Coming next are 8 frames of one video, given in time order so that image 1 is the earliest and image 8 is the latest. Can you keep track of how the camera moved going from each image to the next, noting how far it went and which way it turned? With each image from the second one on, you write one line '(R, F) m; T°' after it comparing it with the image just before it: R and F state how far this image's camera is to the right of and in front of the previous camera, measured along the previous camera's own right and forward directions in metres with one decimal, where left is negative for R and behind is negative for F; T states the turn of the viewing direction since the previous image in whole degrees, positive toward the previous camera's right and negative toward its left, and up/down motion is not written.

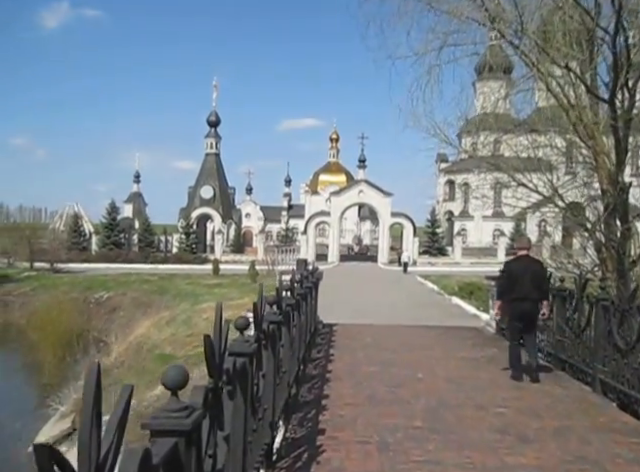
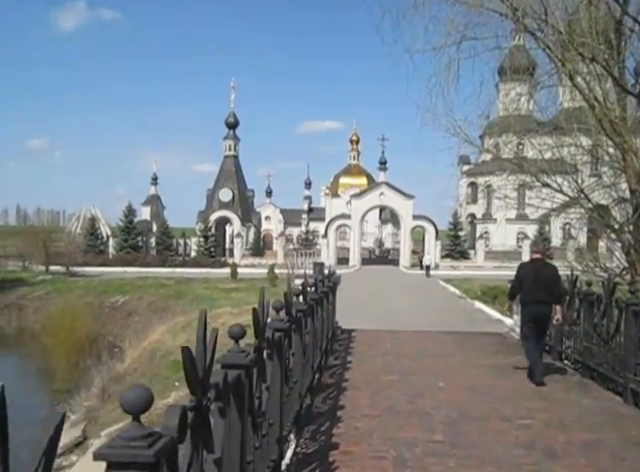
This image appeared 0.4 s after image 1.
(+0.1, +0.2) m; -2°
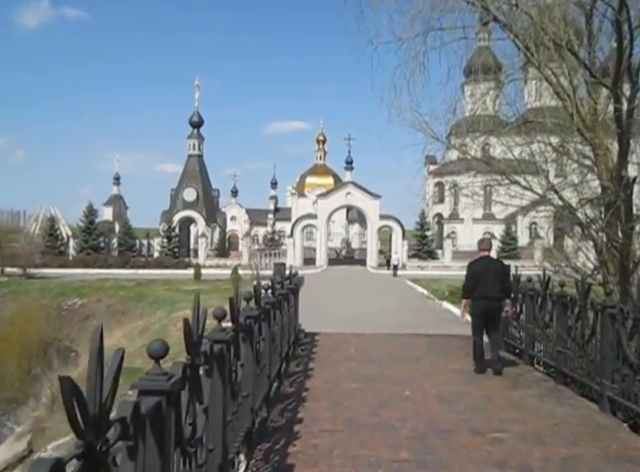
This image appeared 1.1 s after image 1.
(+0.1, +0.5) m; +3°
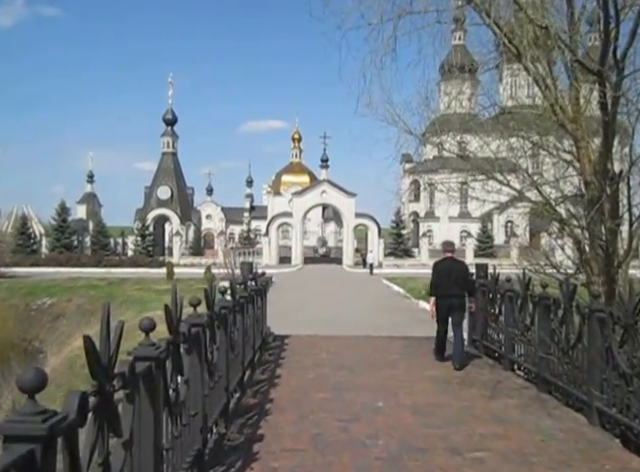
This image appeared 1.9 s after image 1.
(+0.1, +0.5) m; +2°
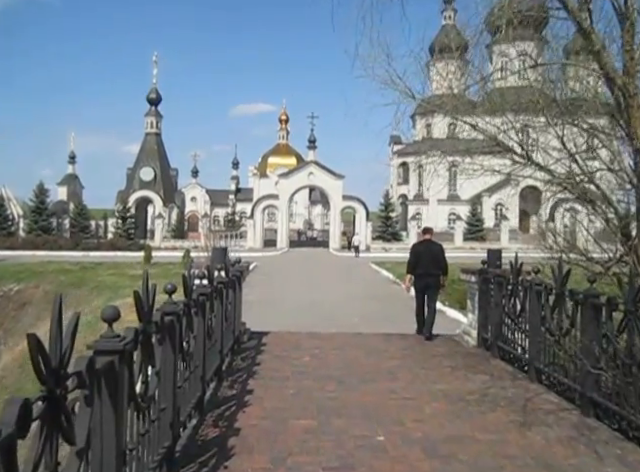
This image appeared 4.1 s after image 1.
(0.0, +1.3) m; +1°
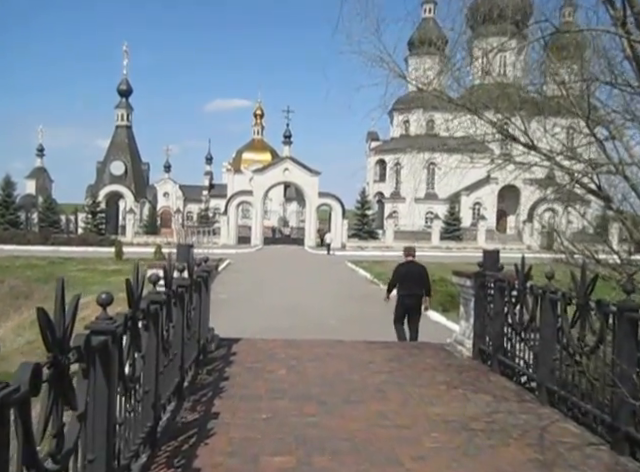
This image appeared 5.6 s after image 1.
(0.0, +0.8) m; +3°
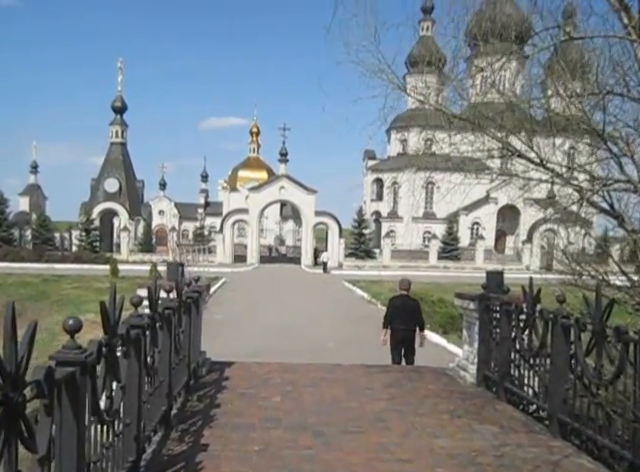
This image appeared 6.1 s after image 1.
(0.0, +0.2) m; 0°
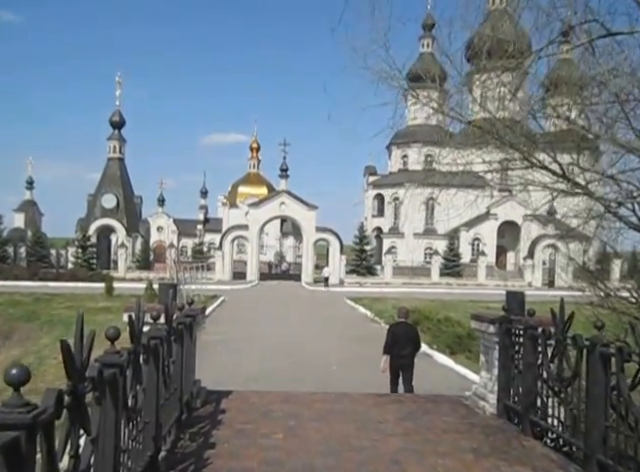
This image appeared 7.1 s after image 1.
(-0.1, +0.5) m; 0°
